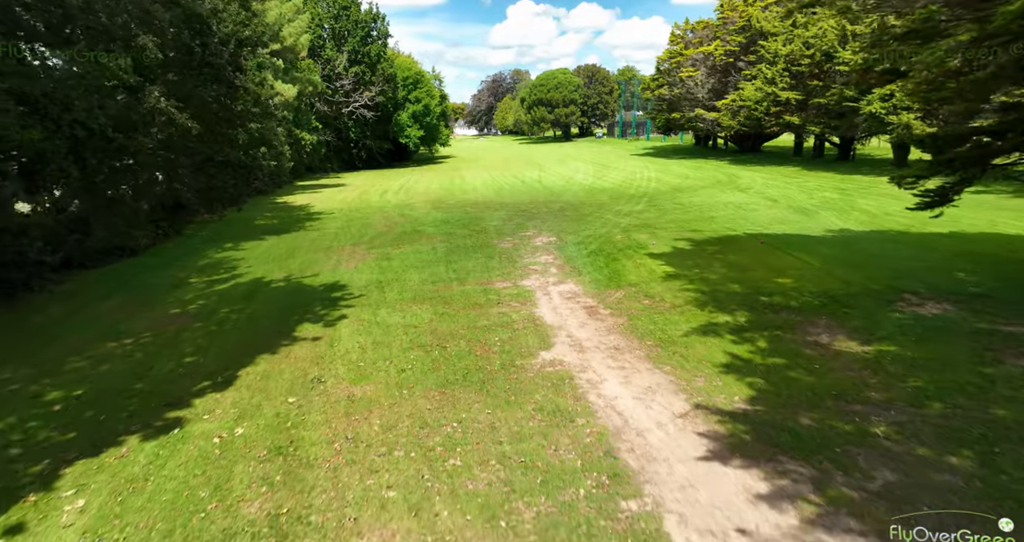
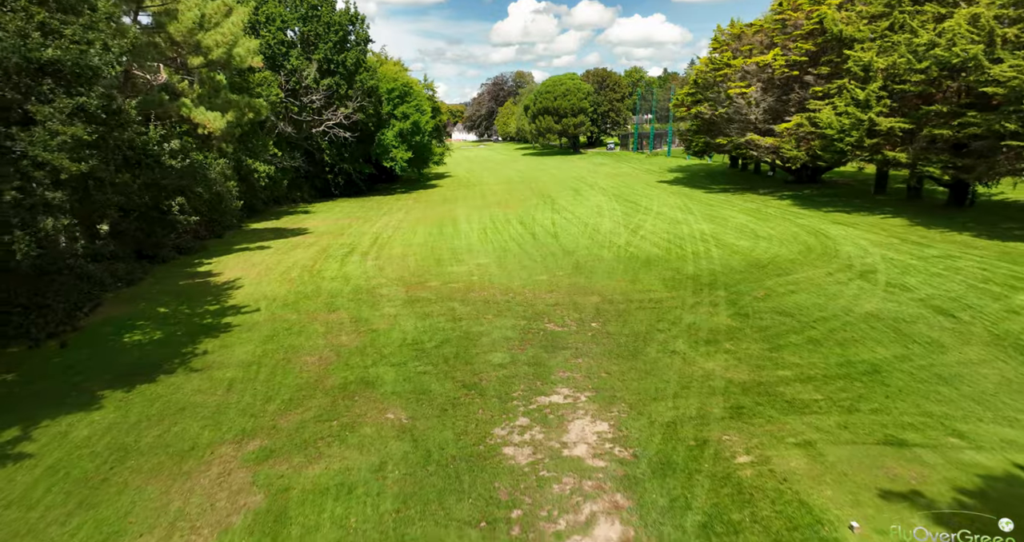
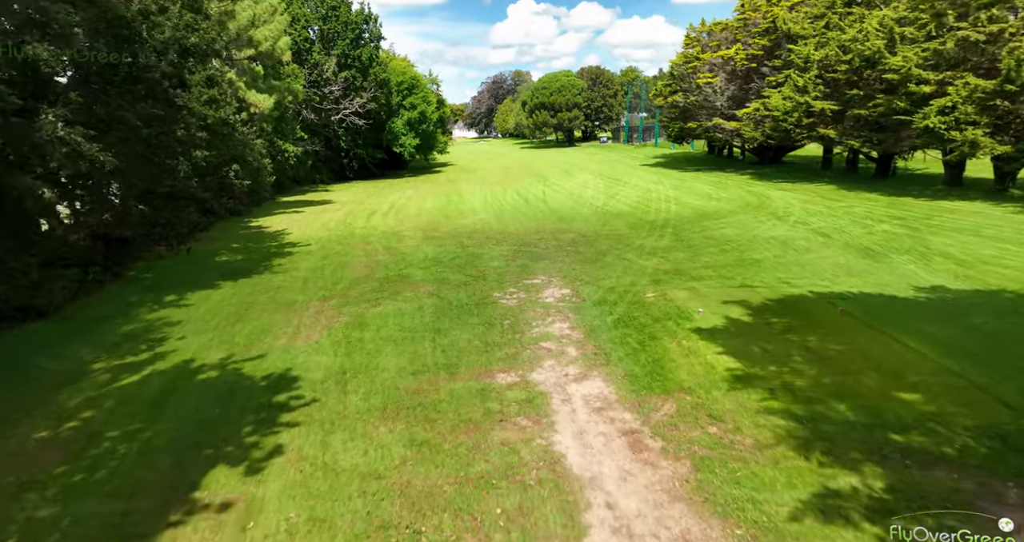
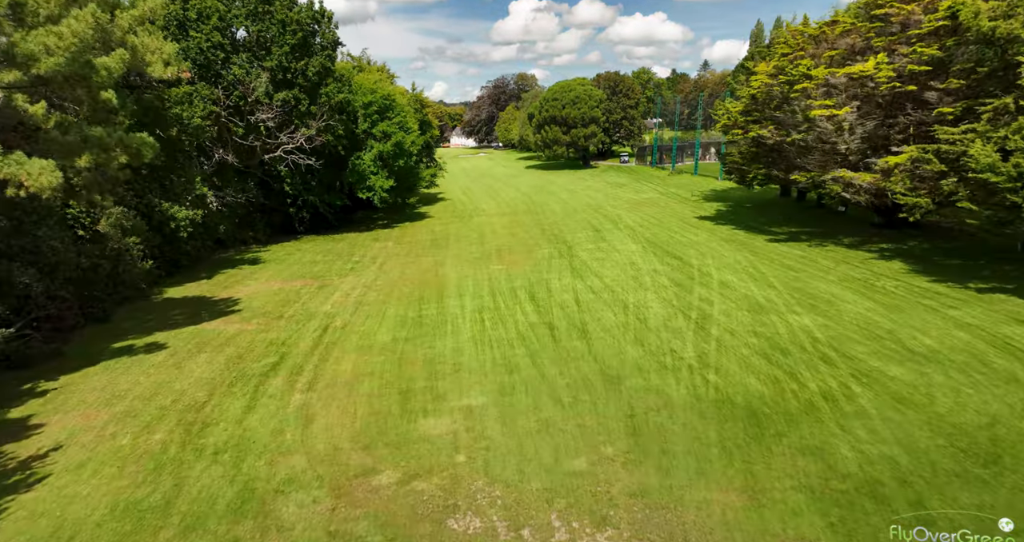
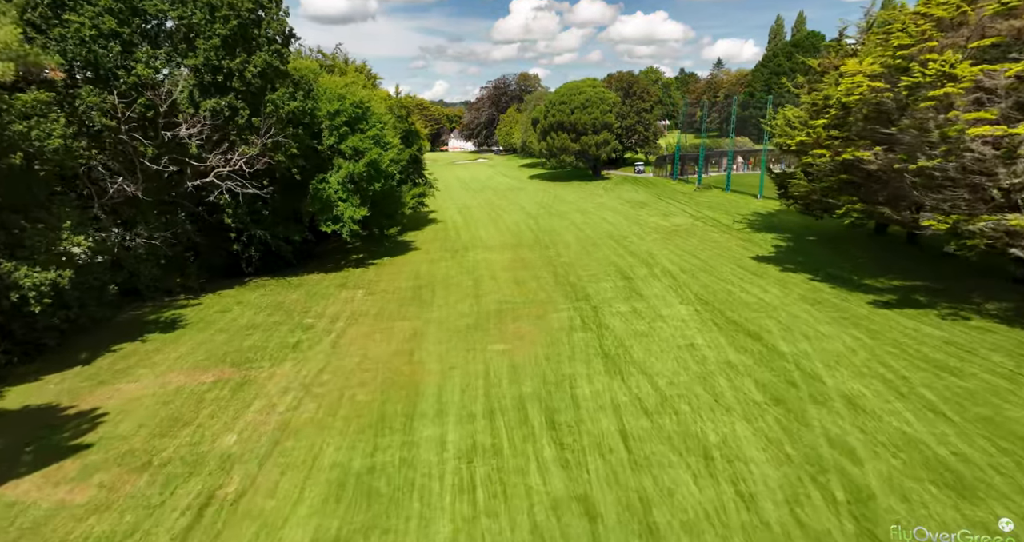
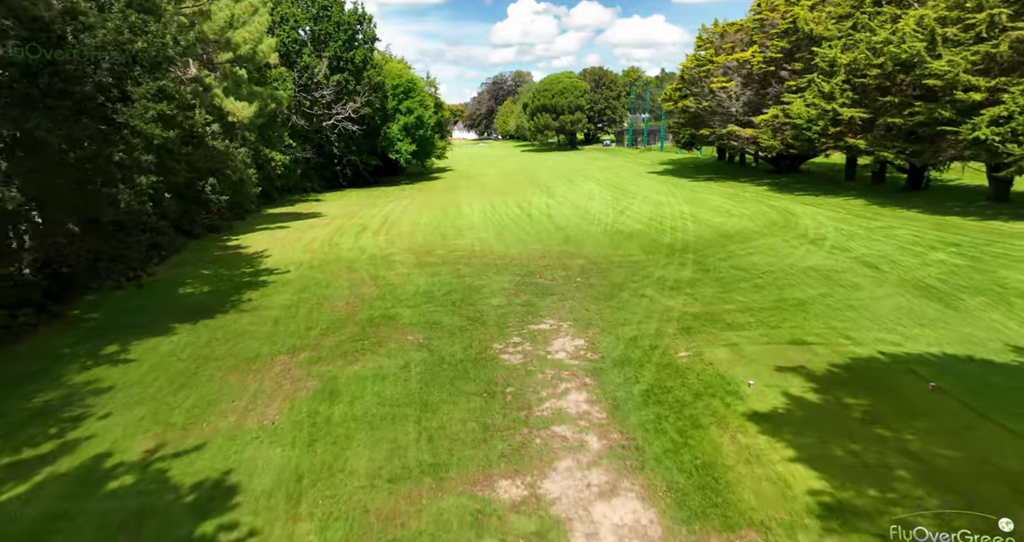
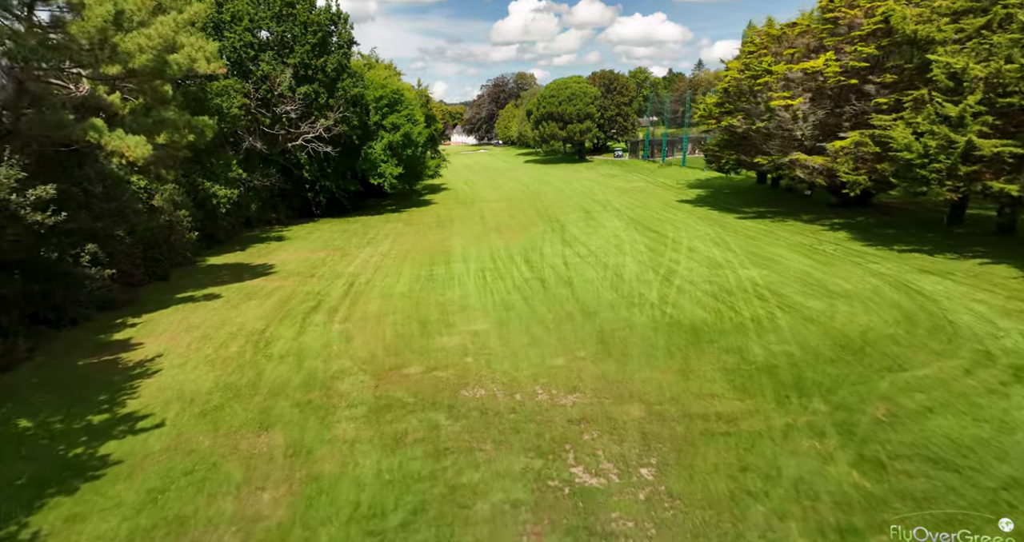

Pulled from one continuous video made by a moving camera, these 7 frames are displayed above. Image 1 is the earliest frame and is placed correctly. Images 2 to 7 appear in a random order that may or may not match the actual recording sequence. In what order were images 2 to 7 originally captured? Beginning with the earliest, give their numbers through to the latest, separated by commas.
3, 6, 2, 7, 4, 5
